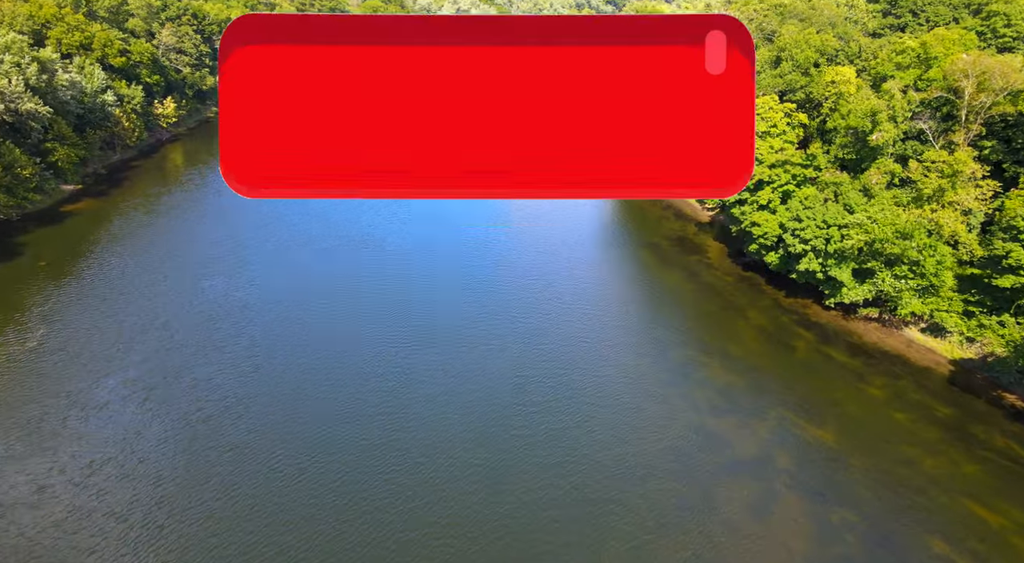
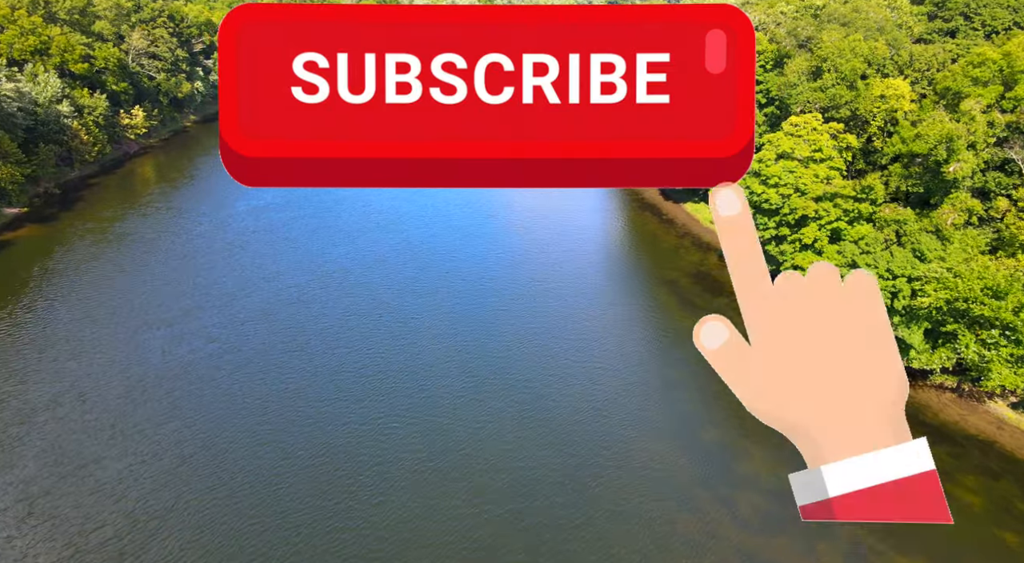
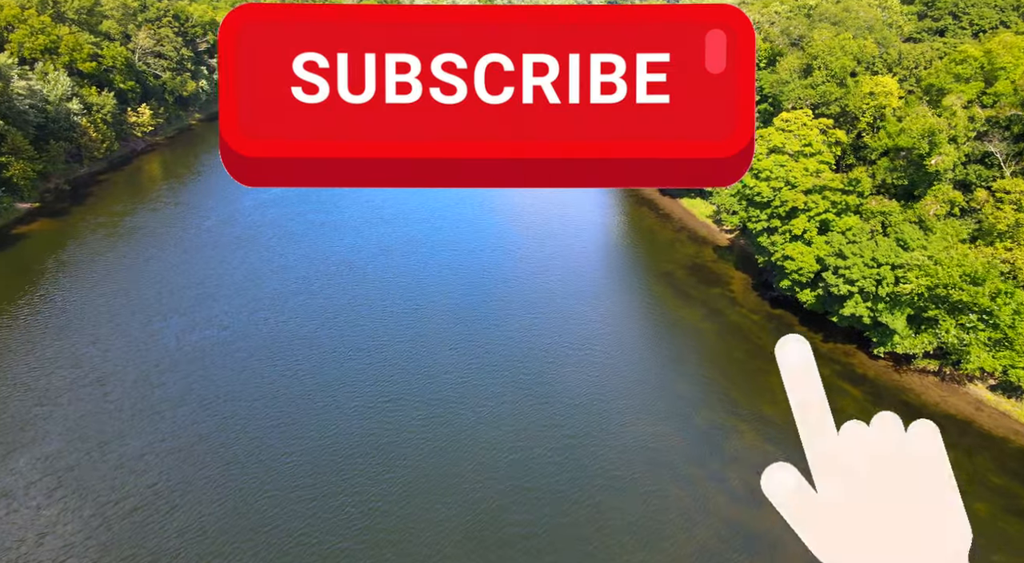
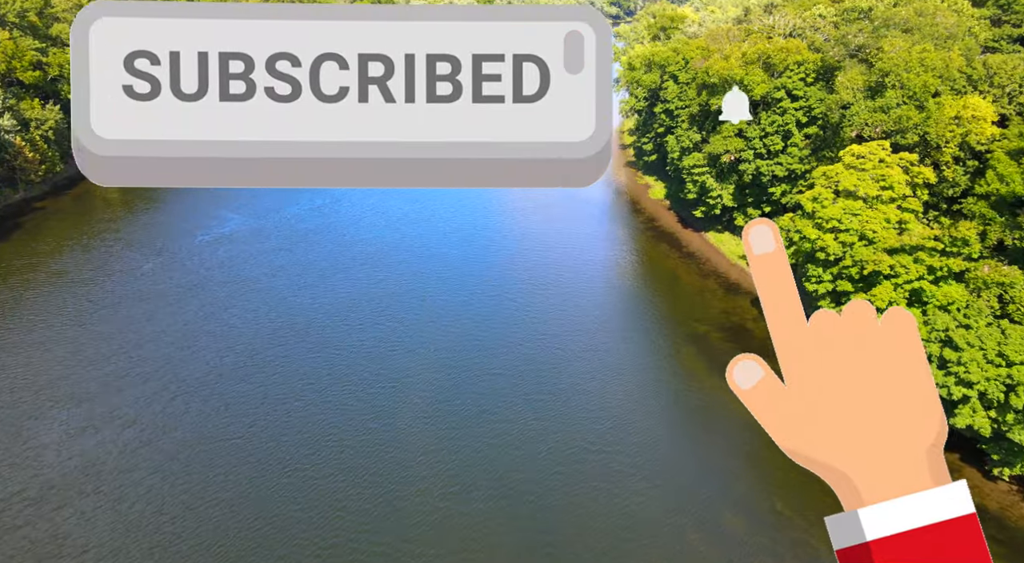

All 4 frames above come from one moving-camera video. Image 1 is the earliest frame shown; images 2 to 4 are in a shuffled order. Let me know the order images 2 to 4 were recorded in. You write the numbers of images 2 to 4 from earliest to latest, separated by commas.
3, 2, 4
